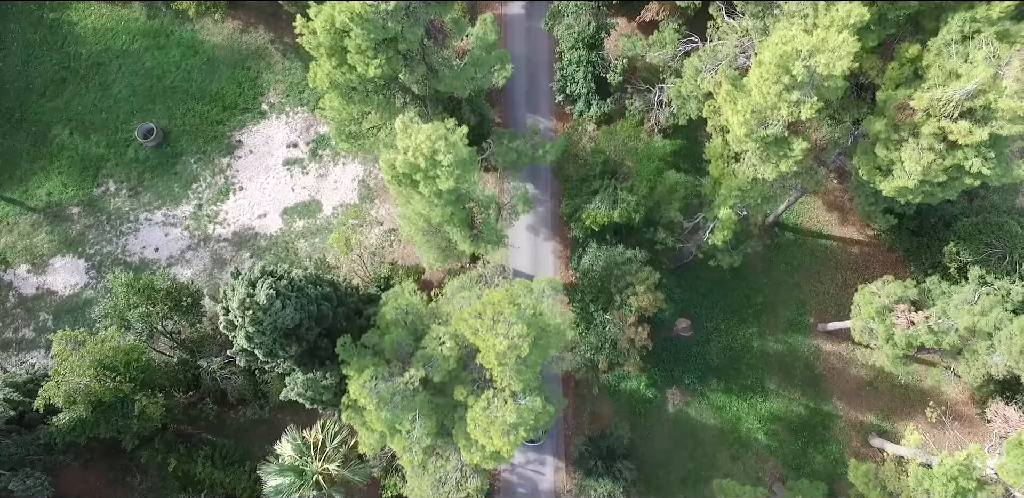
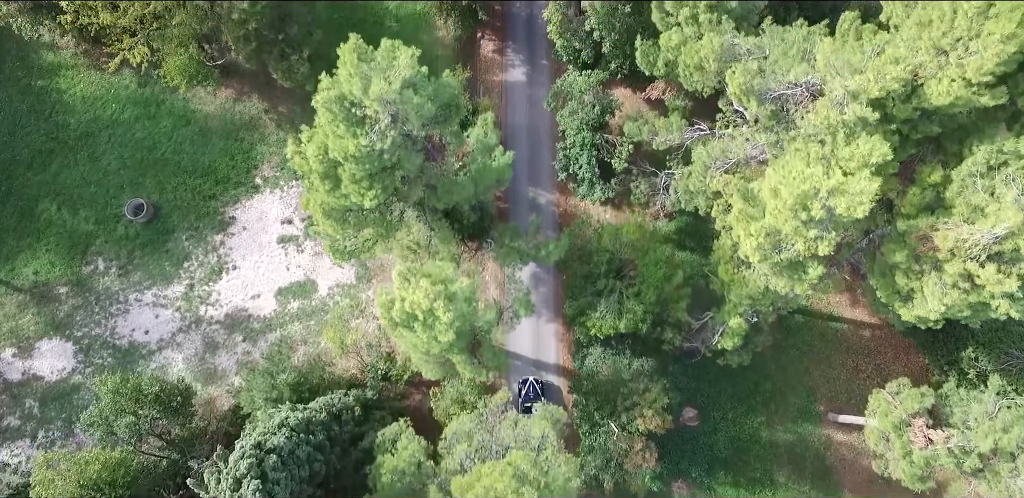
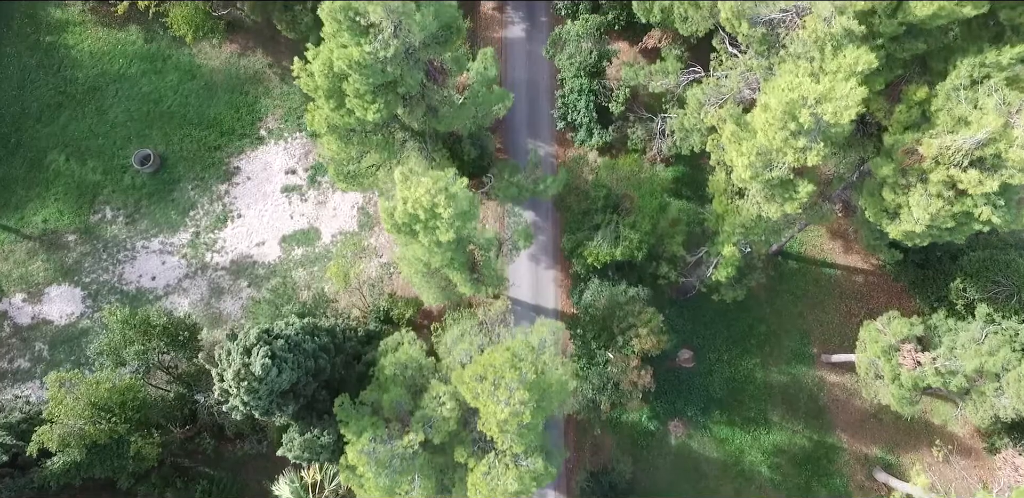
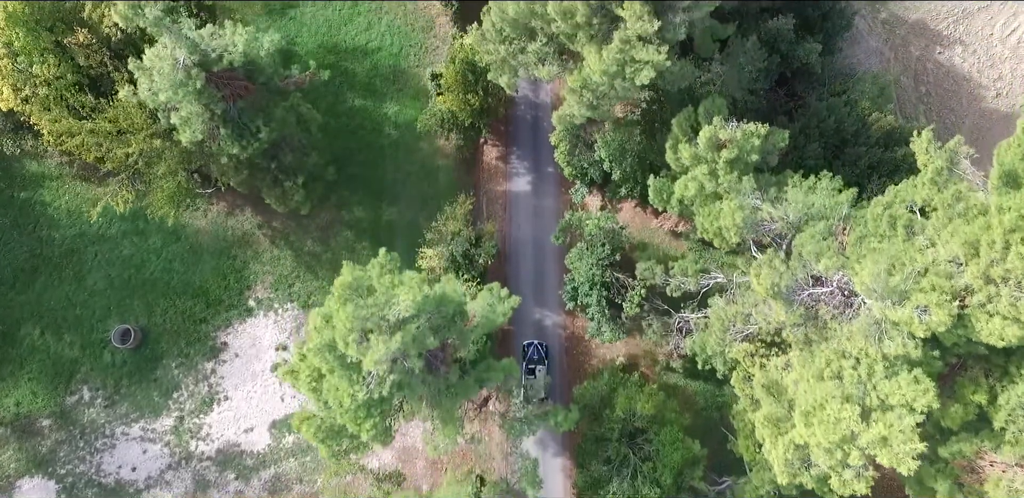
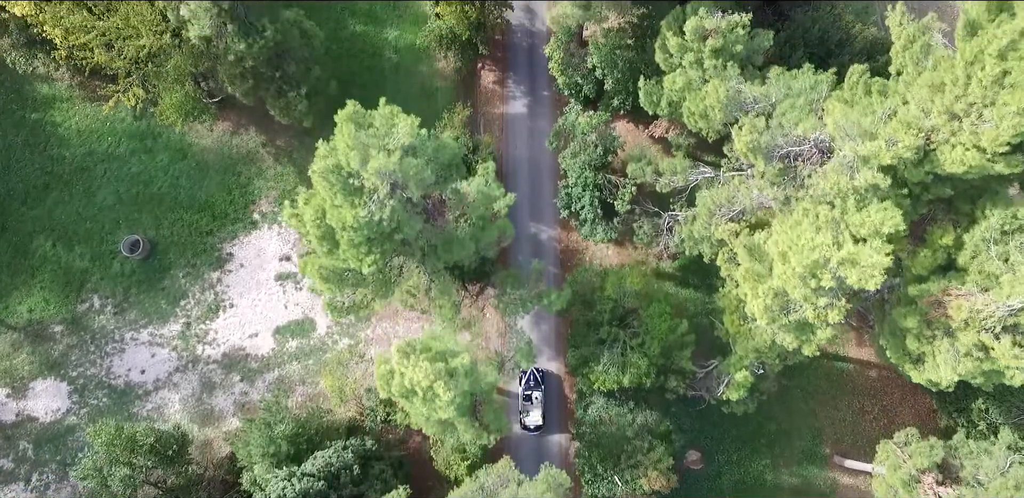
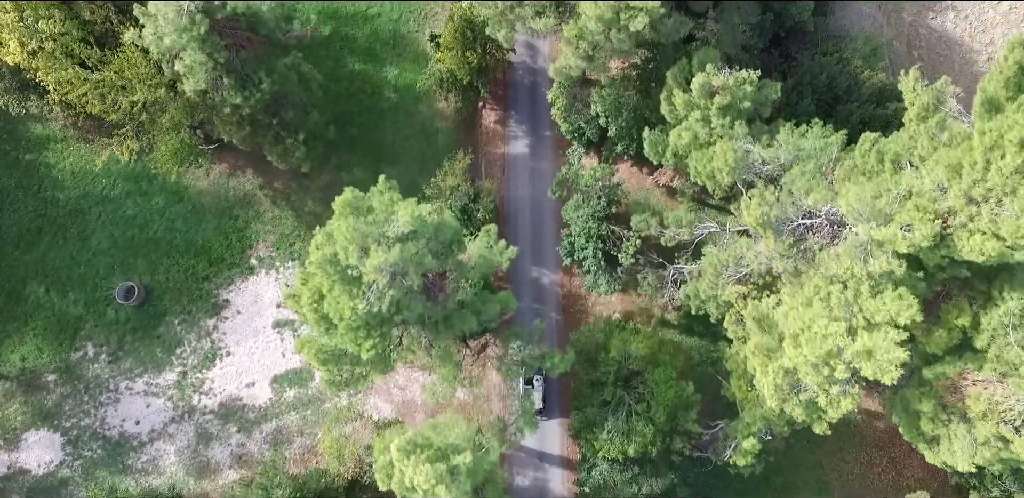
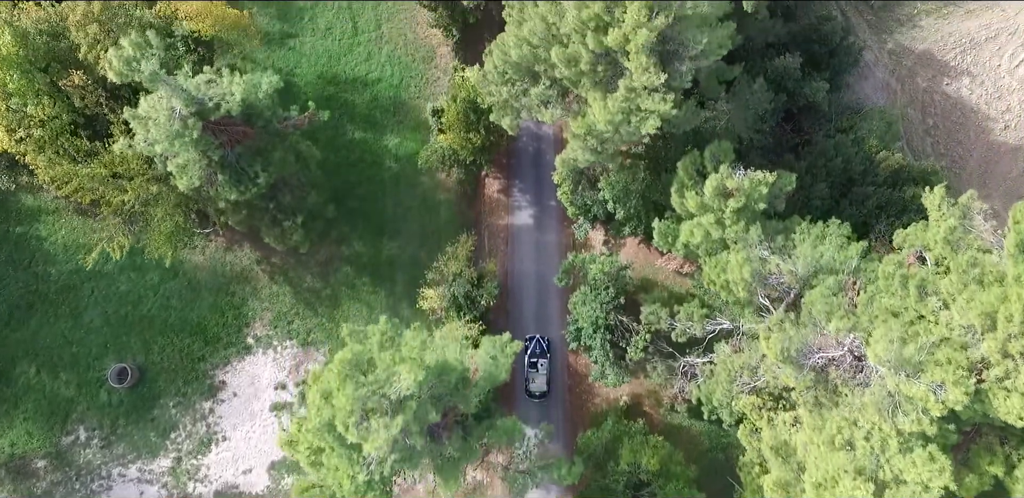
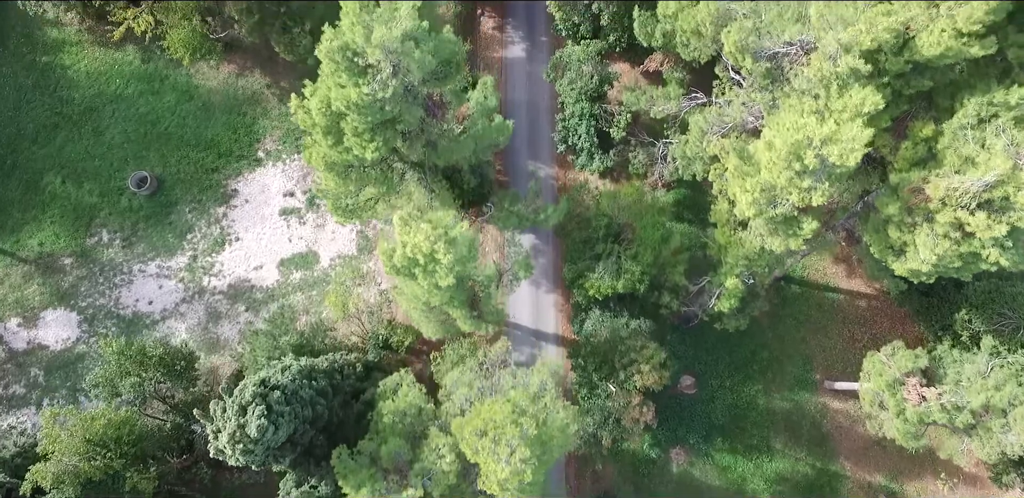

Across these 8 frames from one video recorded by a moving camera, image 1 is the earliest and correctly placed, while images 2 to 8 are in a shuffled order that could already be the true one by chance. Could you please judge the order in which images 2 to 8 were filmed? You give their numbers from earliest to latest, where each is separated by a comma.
3, 8, 2, 5, 6, 4, 7
